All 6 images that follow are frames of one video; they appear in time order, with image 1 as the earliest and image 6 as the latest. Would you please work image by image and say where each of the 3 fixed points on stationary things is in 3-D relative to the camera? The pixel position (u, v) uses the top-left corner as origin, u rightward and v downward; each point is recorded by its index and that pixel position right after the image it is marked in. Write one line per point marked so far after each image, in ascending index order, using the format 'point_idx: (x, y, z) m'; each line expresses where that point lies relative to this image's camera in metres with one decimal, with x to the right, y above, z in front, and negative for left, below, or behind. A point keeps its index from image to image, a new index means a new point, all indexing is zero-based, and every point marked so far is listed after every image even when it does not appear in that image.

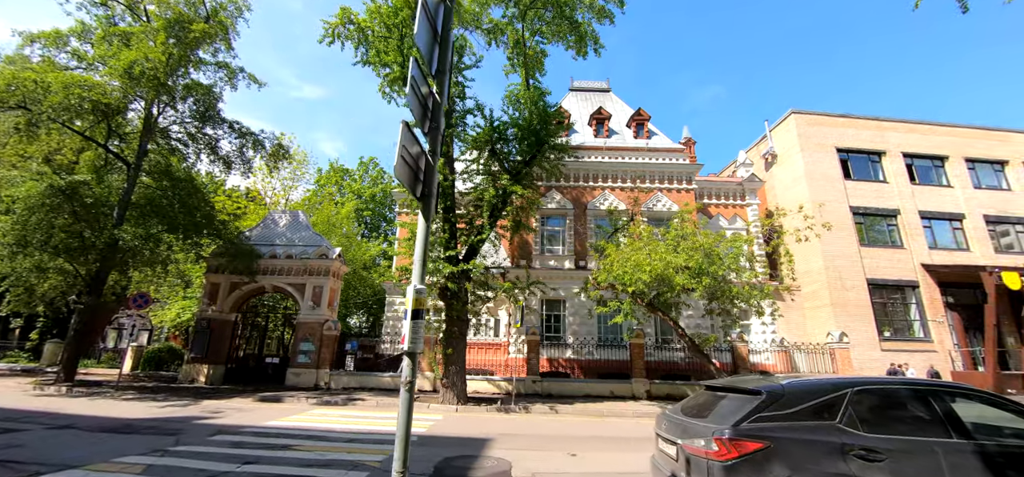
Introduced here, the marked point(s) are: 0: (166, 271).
0: (-14.3, -1.3, +16.9) m
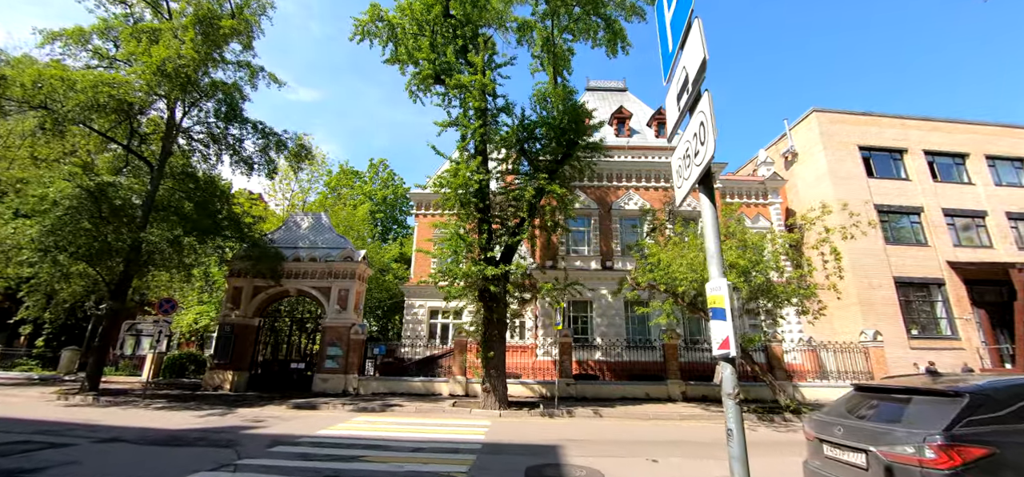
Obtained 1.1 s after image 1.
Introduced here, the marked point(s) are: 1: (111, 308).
0: (-13.1, -1.4, +16.4) m
1: (-14.0, -2.4, +14.1) m
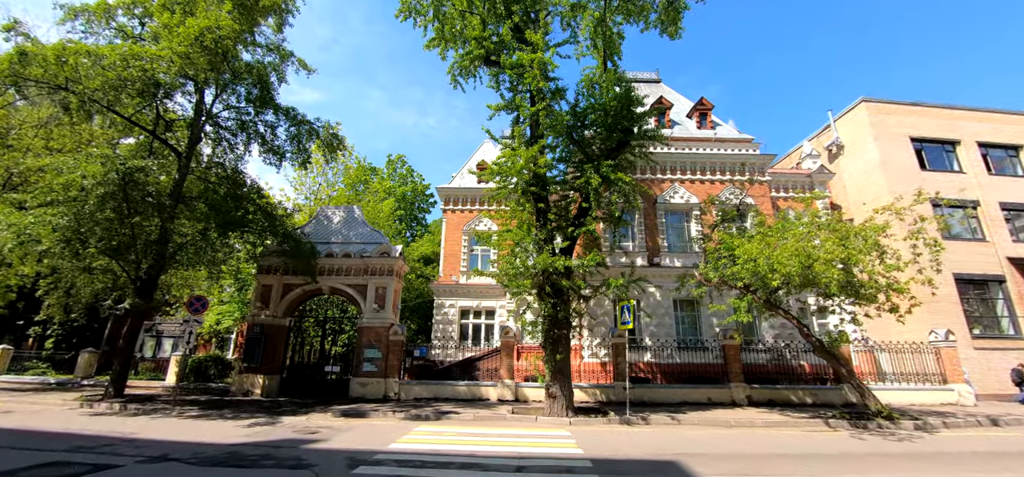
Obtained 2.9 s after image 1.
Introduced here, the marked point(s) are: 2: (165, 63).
0: (-11.2, -1.2, +15.3) m
1: (-12.1, -2.2, +13.0) m
2: (-10.4, +5.2, +12.1) m
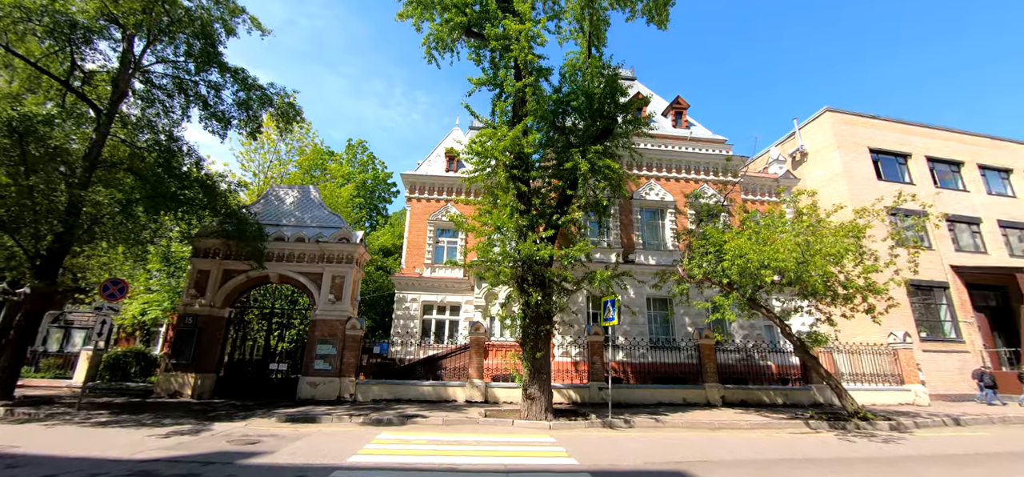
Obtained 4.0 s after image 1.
0: (-12.0, -0.4, +13.1) m
1: (-12.7, -1.4, +10.7) m
2: (-10.7, +6.0, +10.0) m
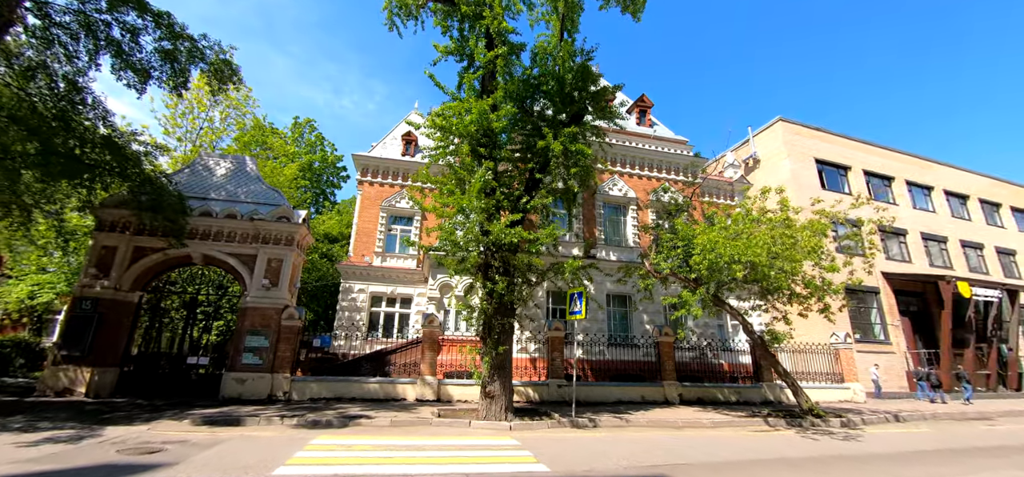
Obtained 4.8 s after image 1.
0: (-13.1, +0.5, +10.9) m
1: (-13.6, -0.4, +8.4) m
2: (-11.1, +6.8, +7.9) m
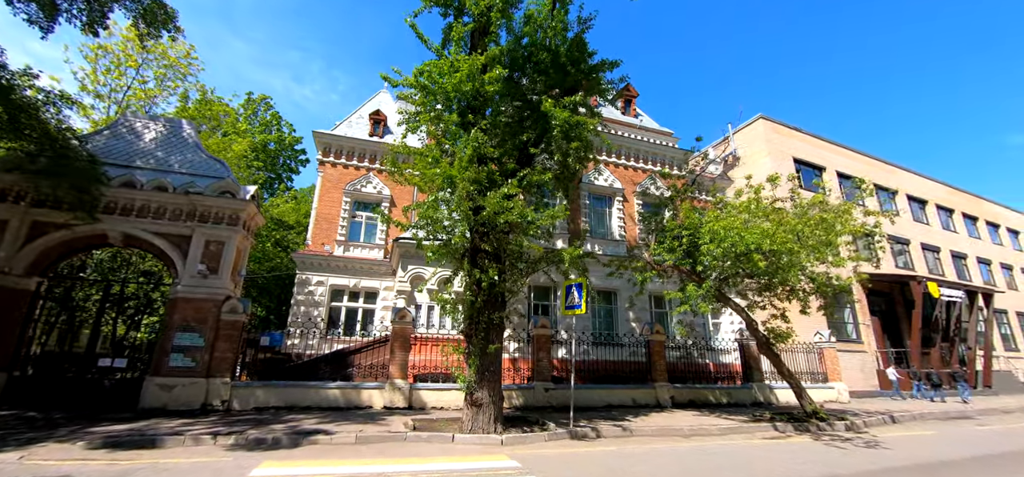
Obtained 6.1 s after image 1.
0: (-13.2, +1.2, +8.3) m
1: (-13.5, +0.3, +5.8) m
2: (-10.9, +7.5, +5.5) m
